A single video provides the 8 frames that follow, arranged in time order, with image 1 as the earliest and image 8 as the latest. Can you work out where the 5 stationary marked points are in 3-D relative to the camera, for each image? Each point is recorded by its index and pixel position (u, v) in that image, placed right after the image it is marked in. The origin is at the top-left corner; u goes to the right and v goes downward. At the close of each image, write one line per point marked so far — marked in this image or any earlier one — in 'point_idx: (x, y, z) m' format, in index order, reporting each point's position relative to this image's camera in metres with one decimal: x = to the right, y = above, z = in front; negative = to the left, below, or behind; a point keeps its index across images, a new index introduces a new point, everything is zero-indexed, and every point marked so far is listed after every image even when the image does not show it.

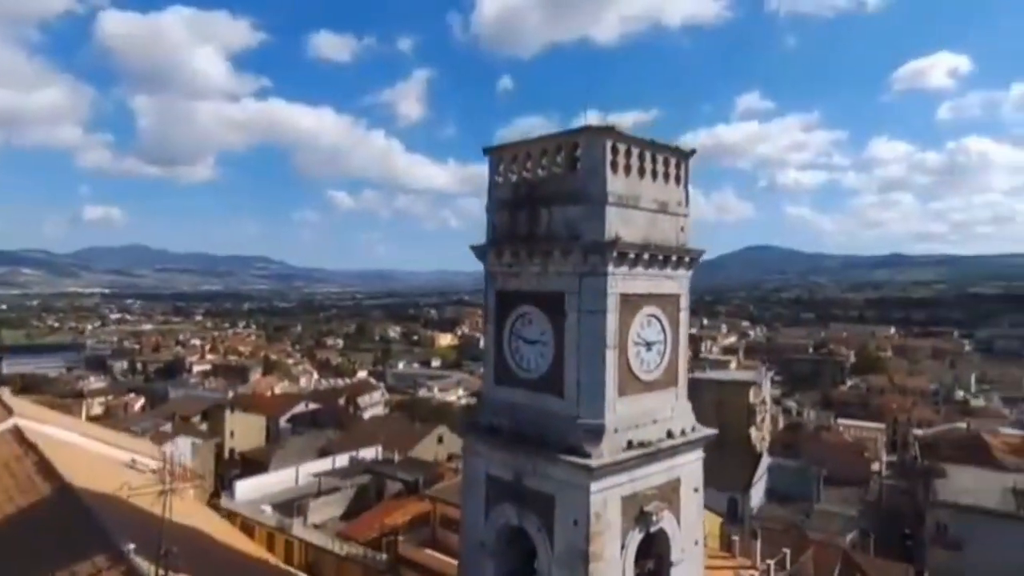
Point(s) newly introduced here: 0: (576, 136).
0: (+0.8, +1.7, +7.3) m
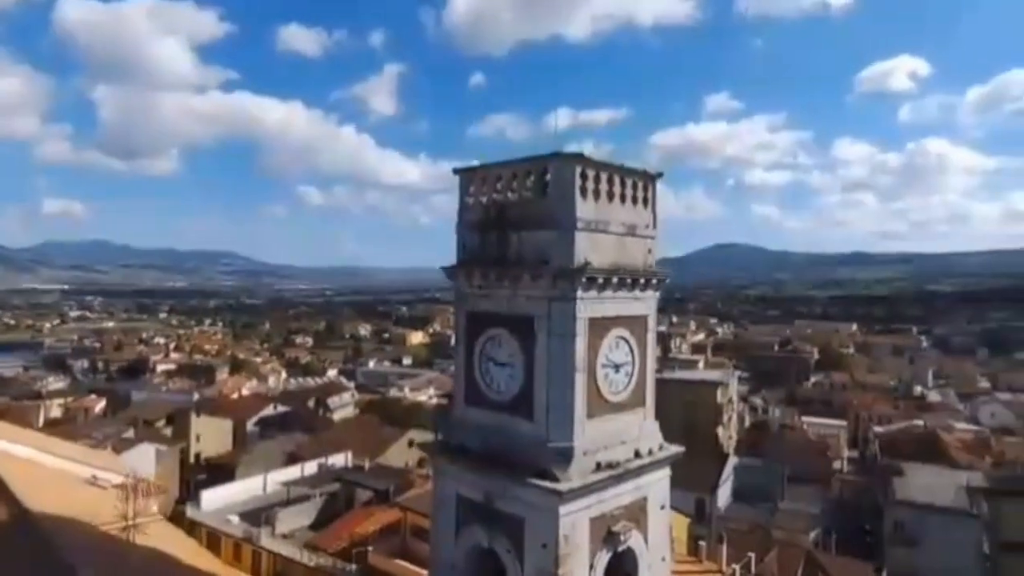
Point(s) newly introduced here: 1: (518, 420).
0: (+0.4, +1.4, +7.4) m
1: (+0.1, -1.5, +7.5) m
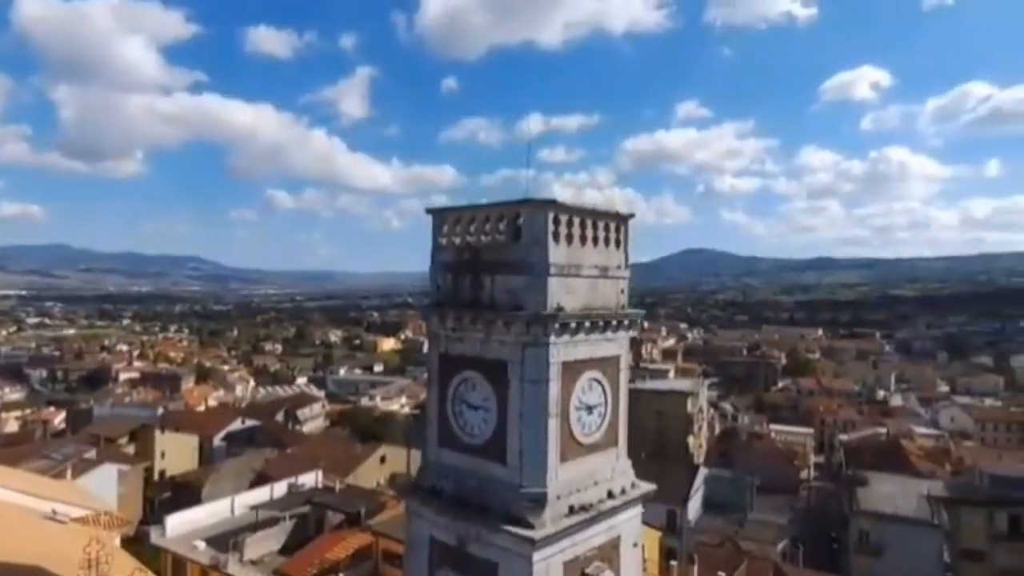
0: (+0.1, +0.9, +7.4) m
1: (-0.2, -2.1, +7.4) m
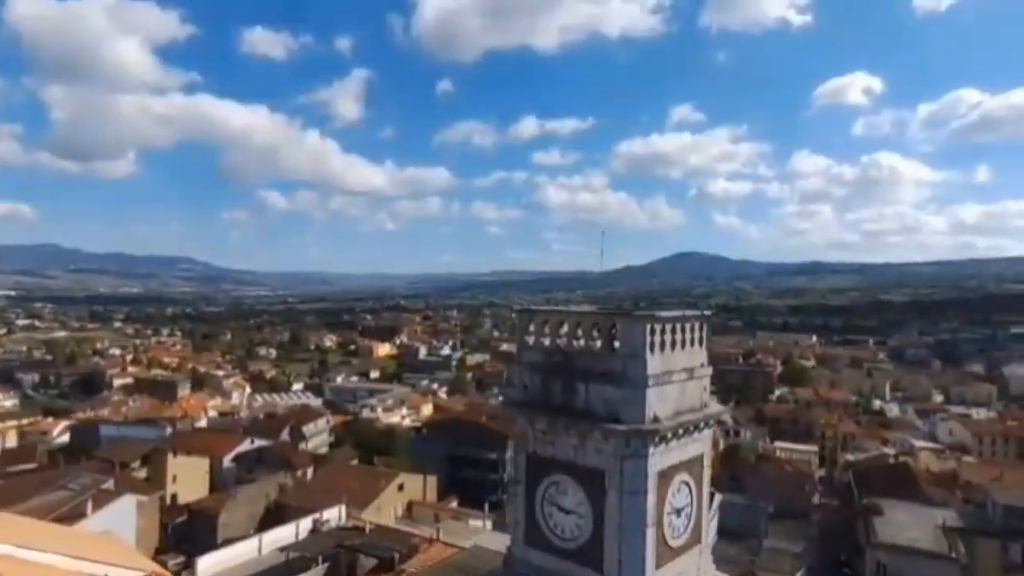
0: (+1.2, -0.4, +7.5) m
1: (+0.9, -3.3, +7.5) m
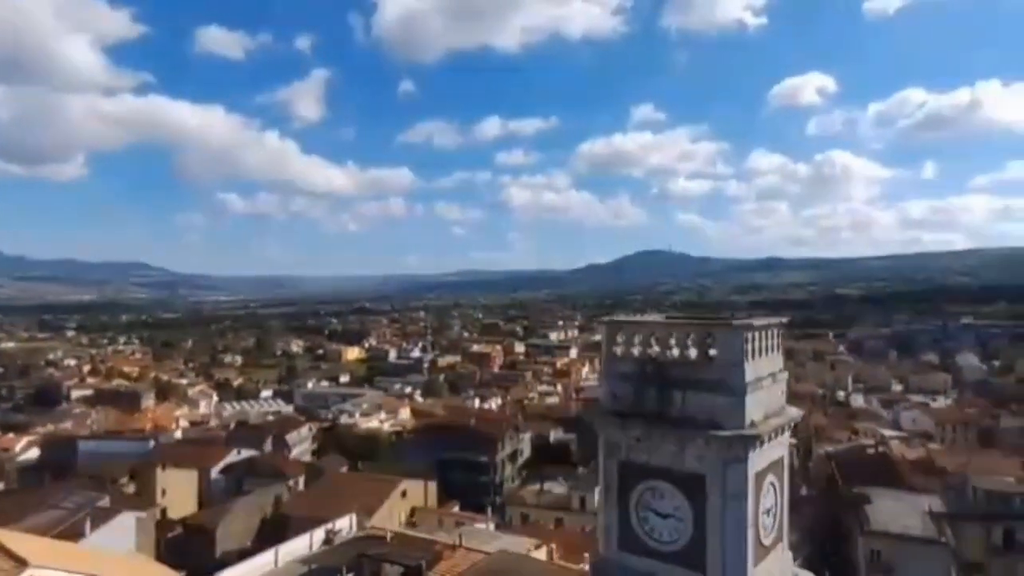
0: (+2.4, -0.5, +7.8) m
1: (+2.1, -3.5, +7.8) m
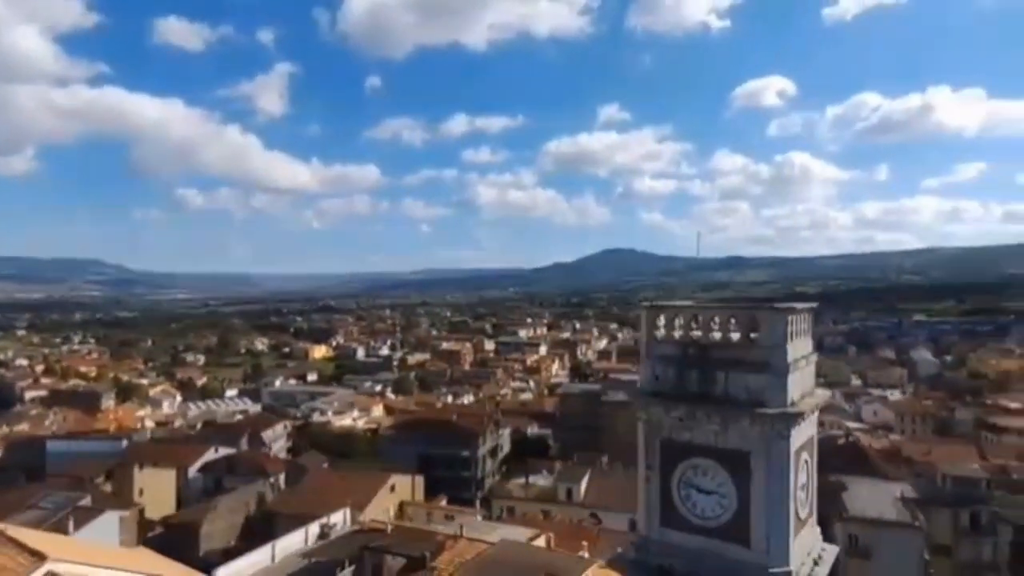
0: (+3.1, -0.3, +8.1) m
1: (+2.8, -3.3, +8.1) m
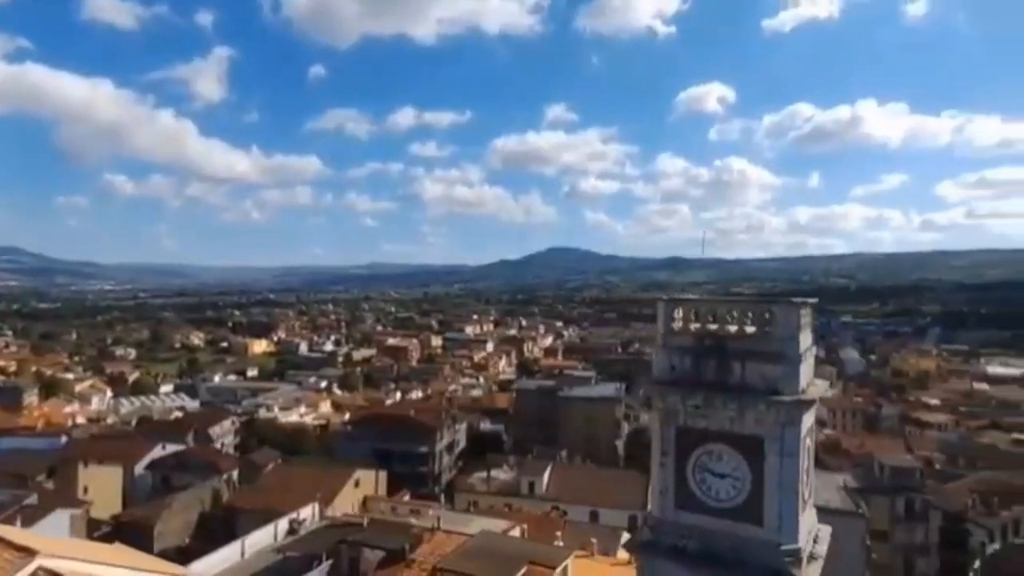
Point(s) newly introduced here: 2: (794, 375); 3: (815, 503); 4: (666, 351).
0: (+3.5, -0.2, +8.7) m
1: (+3.1, -3.2, +8.6) m
2: (+3.7, -1.2, +8.5) m
3: (+4.5, -3.2, +9.6) m
4: (+2.2, -0.9, +9.2) m
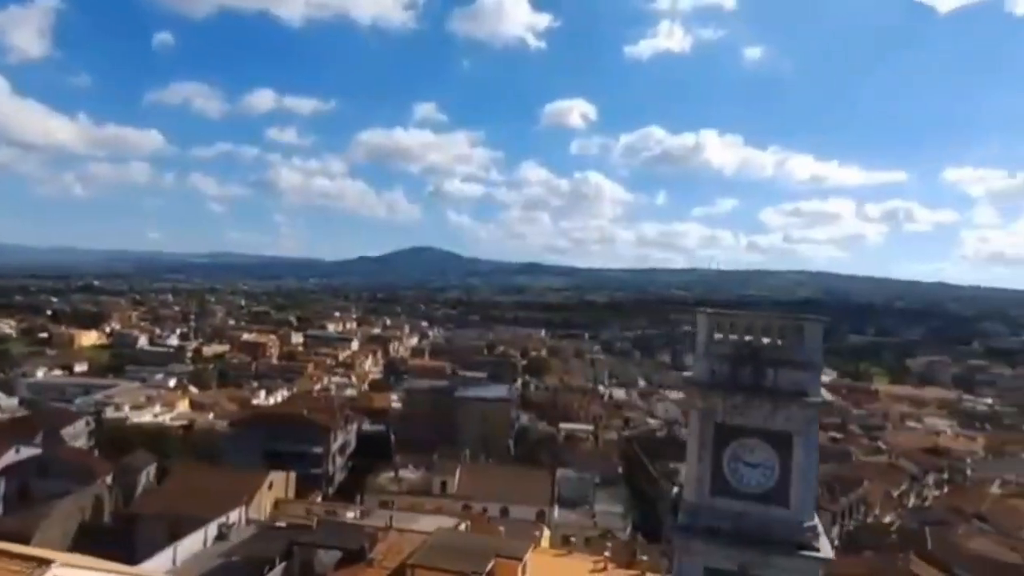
0: (+4.6, -0.5, +10.3) m
1: (+4.1, -3.5, +10.2) m
2: (+4.9, -1.5, +10.2) m
3: (+5.3, -3.5, +11.4) m
4: (+3.2, -1.1, +10.6) m
